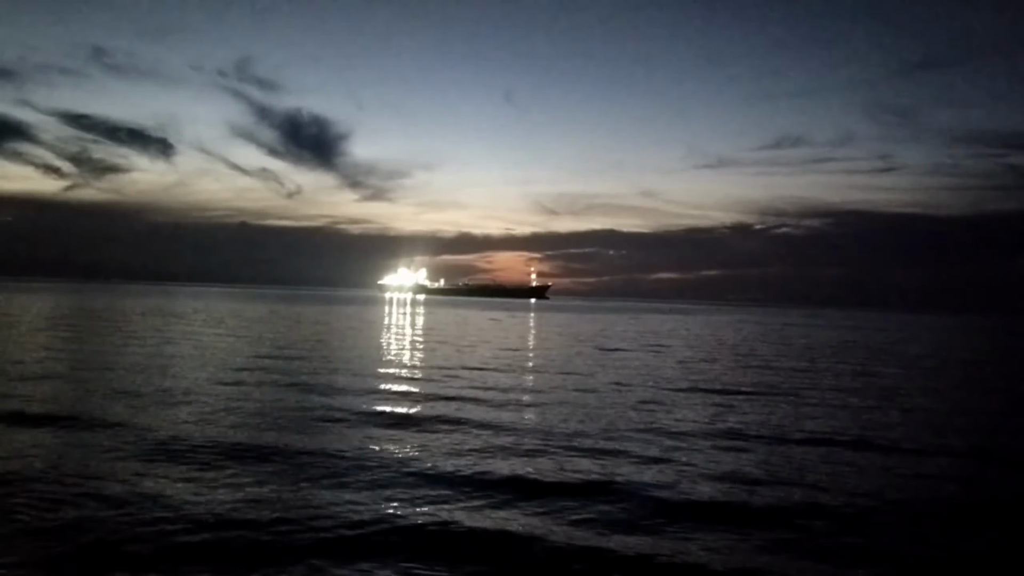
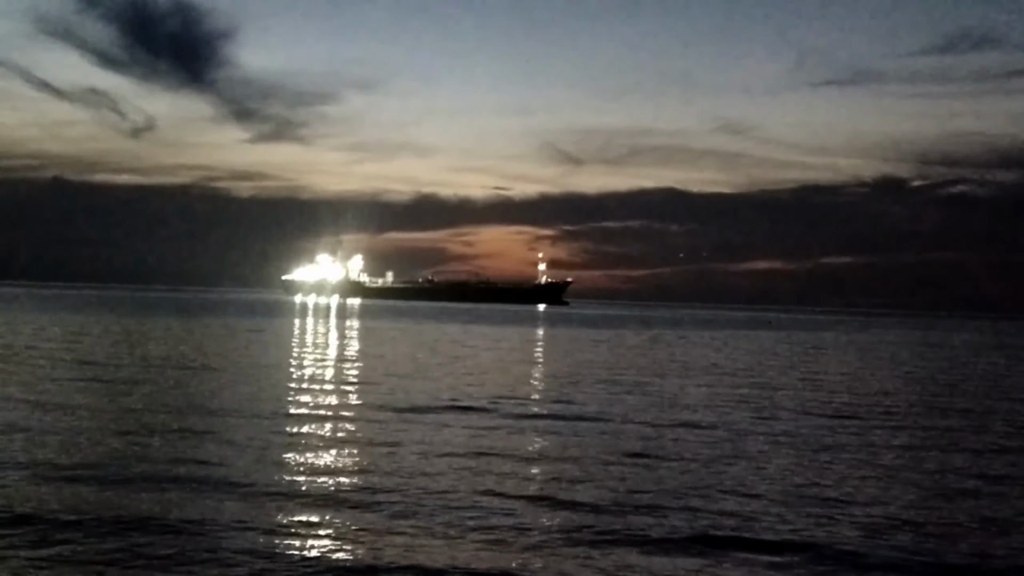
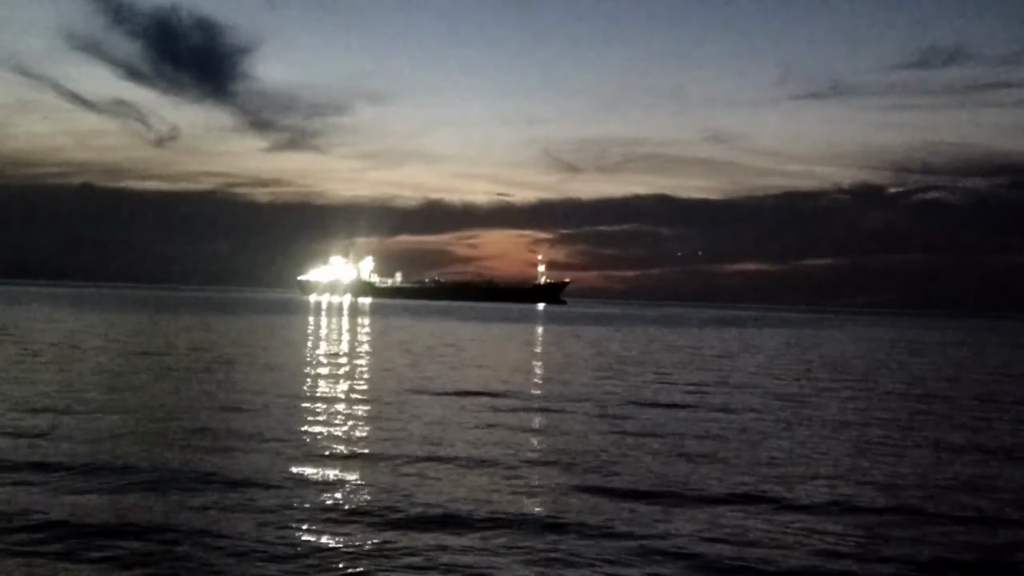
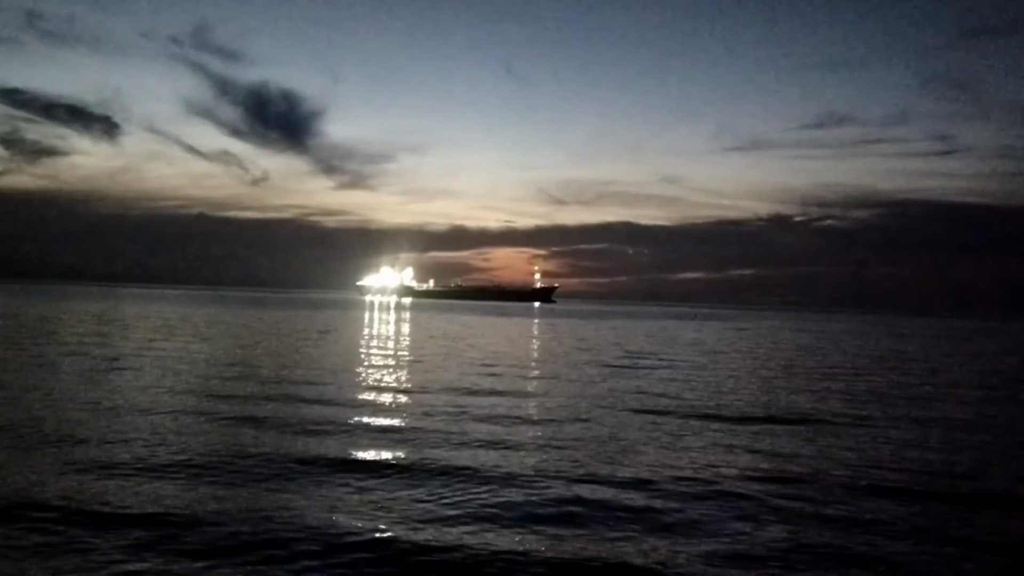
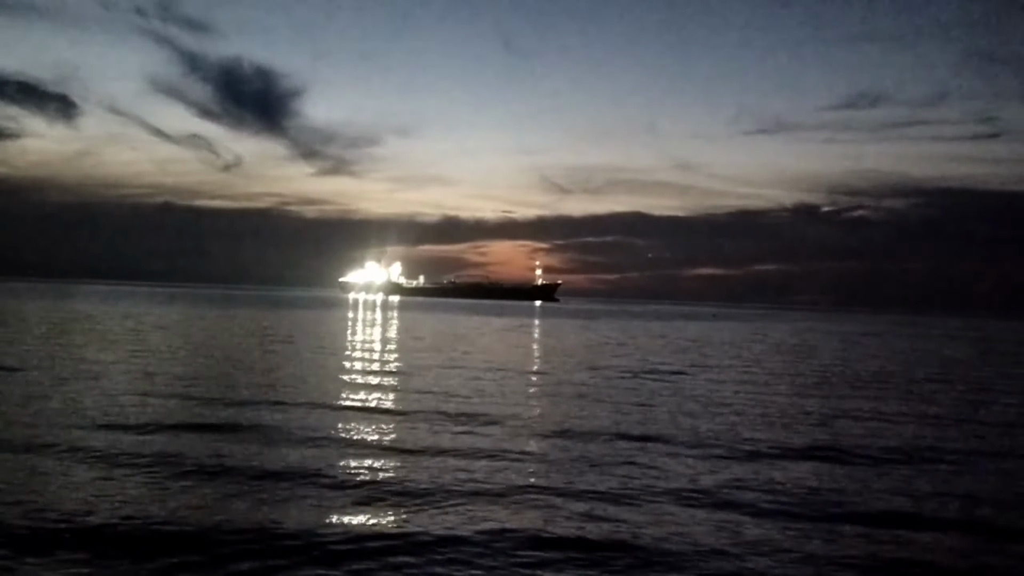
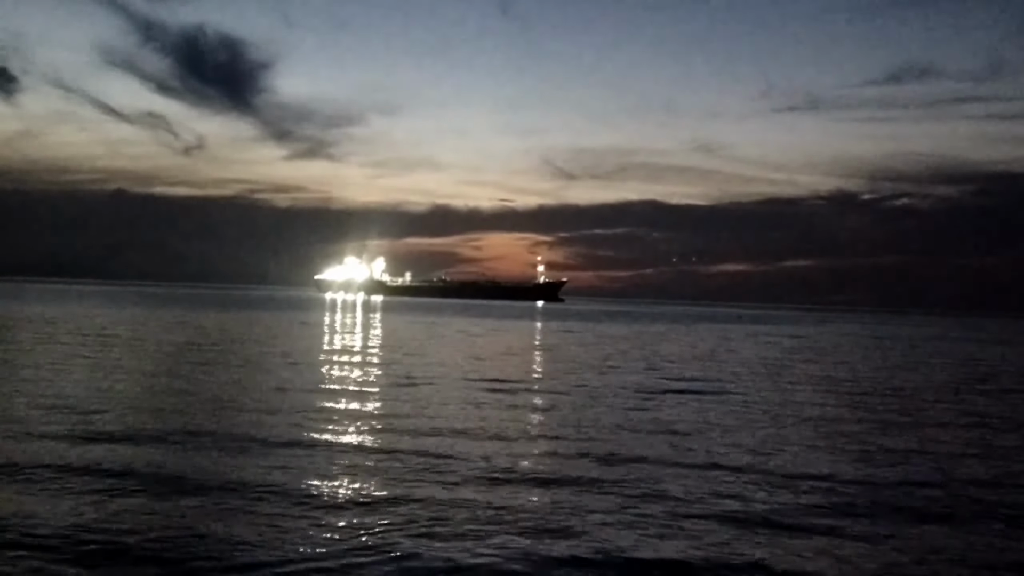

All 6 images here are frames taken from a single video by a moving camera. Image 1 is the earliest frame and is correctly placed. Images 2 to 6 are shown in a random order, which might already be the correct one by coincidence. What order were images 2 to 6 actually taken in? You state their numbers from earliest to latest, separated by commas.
4, 5, 6, 3, 2
